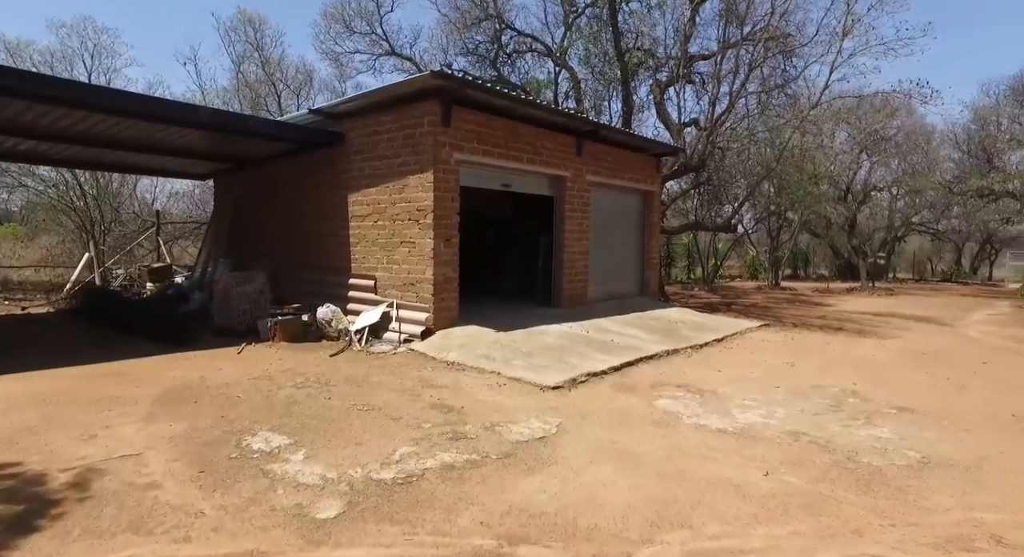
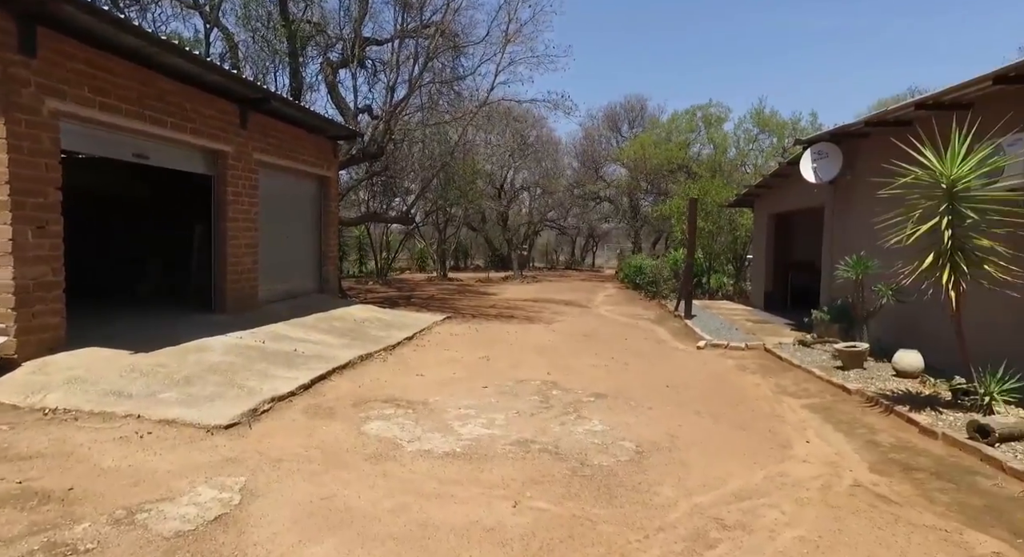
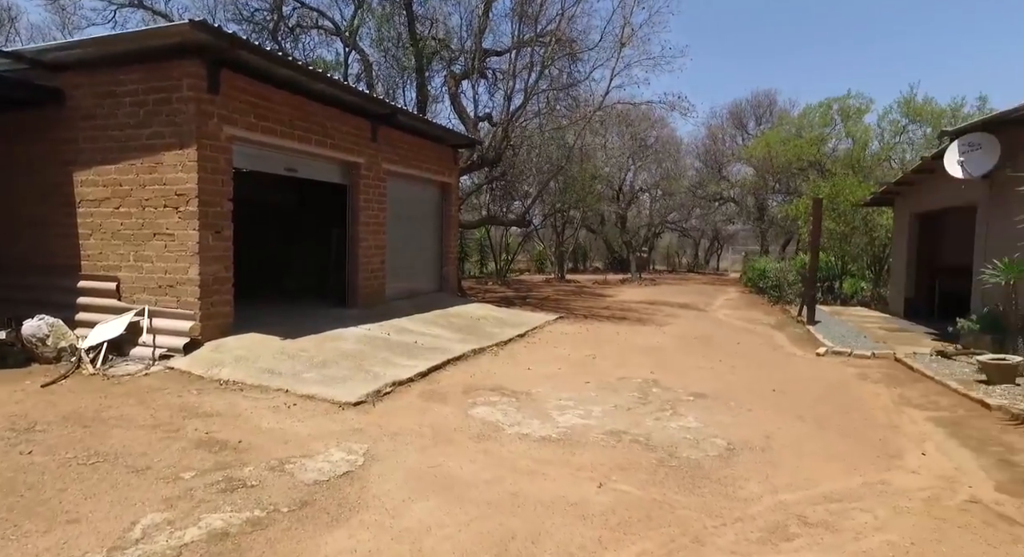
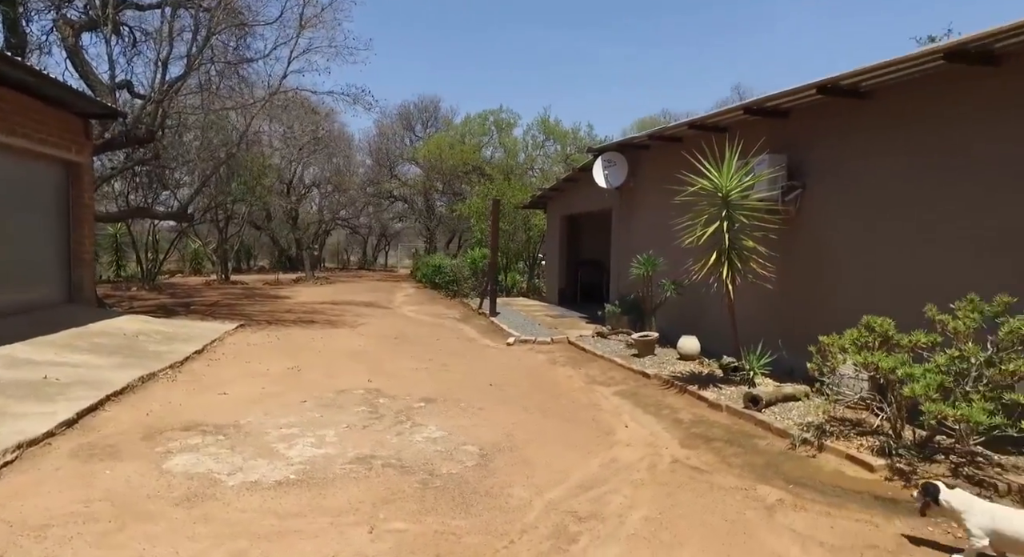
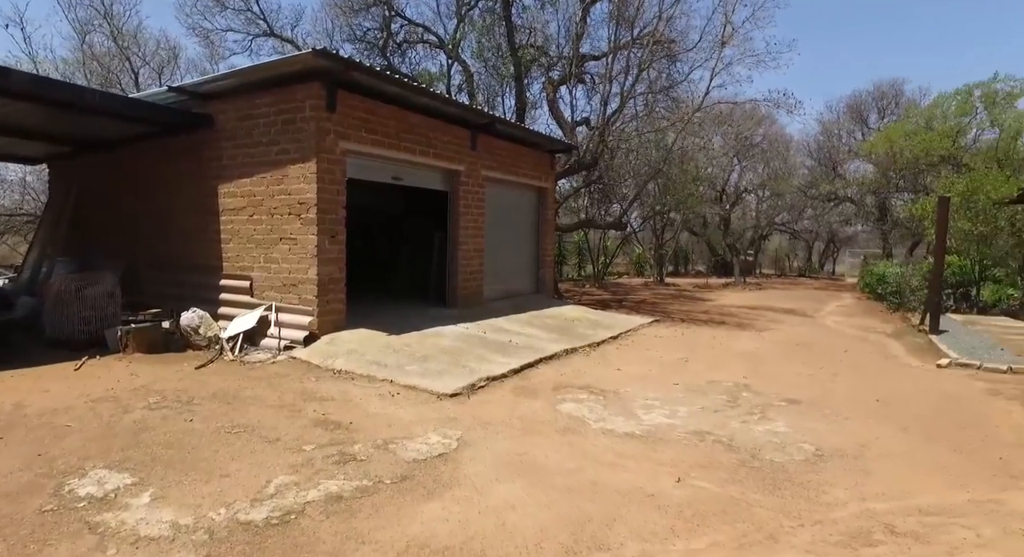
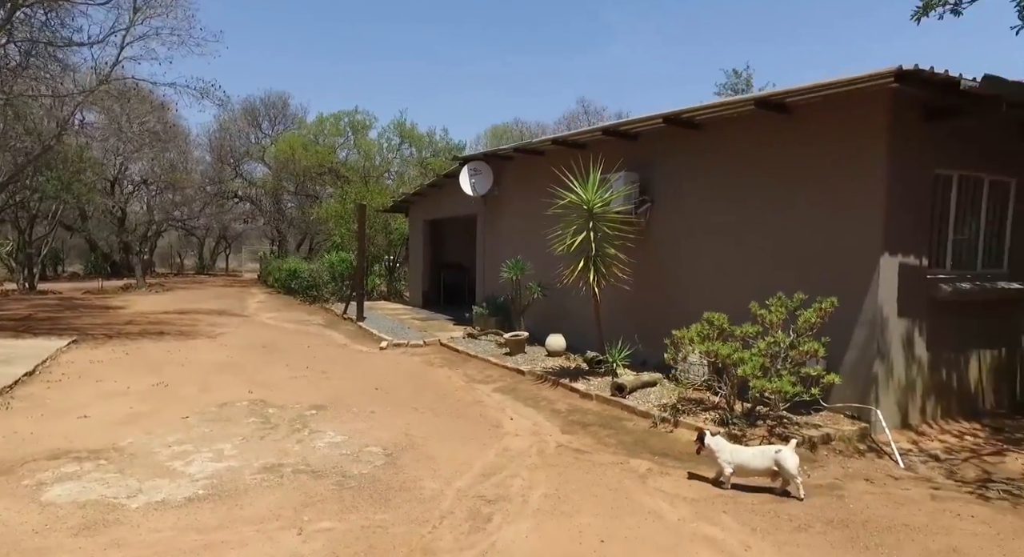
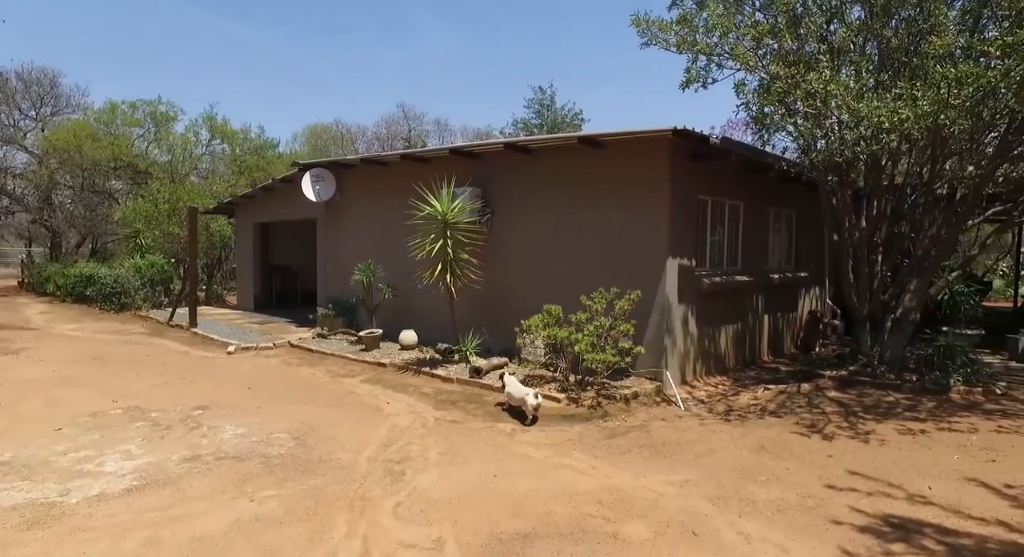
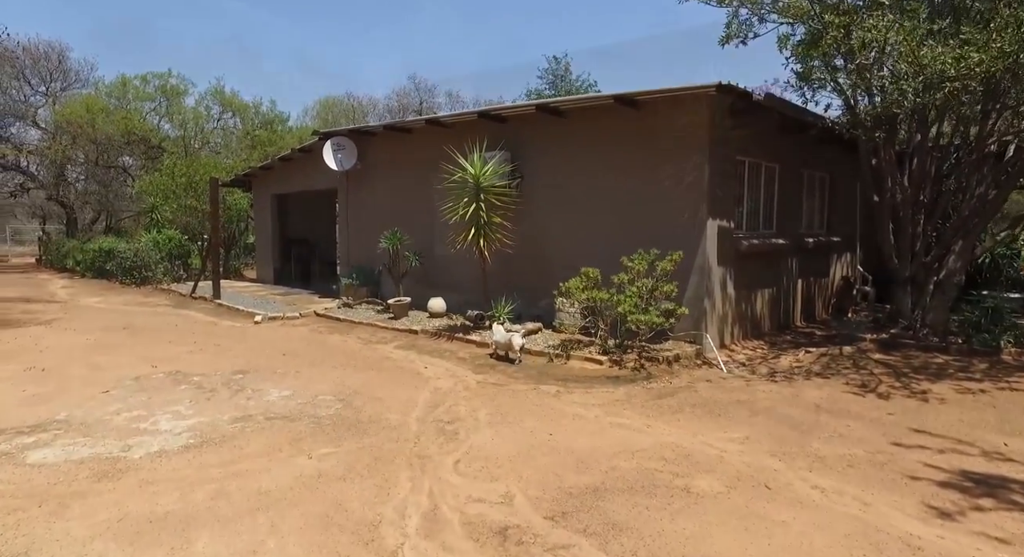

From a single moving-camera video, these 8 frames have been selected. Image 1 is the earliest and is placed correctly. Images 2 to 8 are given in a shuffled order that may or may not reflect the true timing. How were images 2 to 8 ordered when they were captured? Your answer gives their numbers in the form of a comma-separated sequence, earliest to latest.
5, 3, 2, 4, 6, 7, 8
